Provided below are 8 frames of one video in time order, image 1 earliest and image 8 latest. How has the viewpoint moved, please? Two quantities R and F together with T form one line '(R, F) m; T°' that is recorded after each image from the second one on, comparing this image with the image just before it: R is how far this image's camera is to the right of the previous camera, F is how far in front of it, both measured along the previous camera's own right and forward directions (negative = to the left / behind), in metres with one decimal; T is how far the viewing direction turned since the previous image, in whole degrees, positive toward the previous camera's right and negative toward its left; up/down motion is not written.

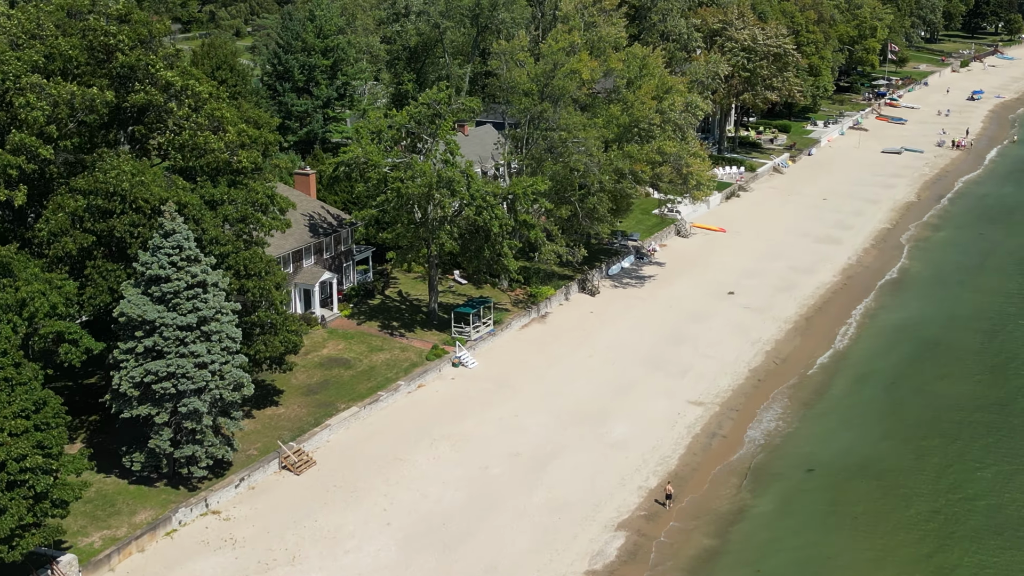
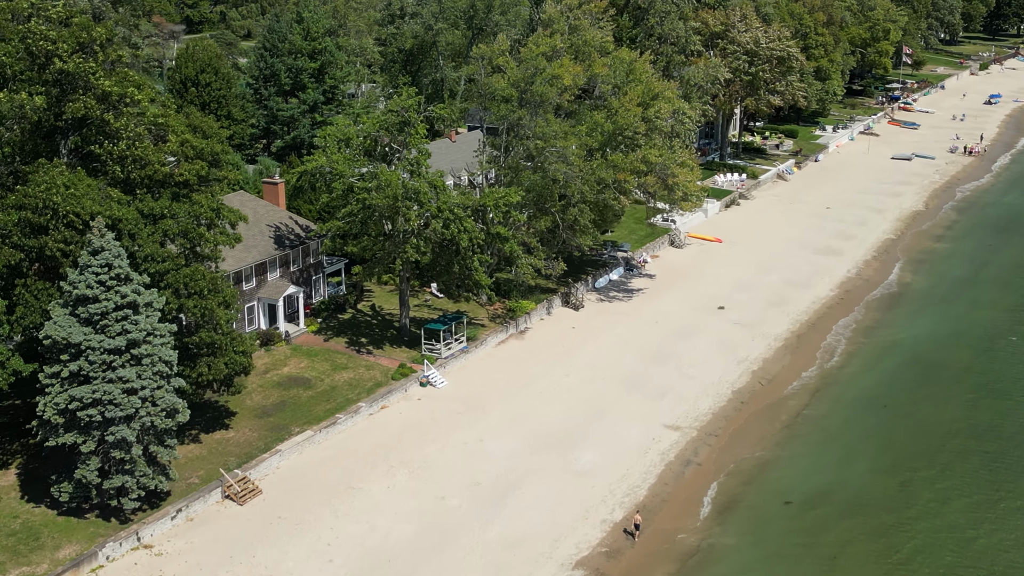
(+1.8, +2.1) m; -1°
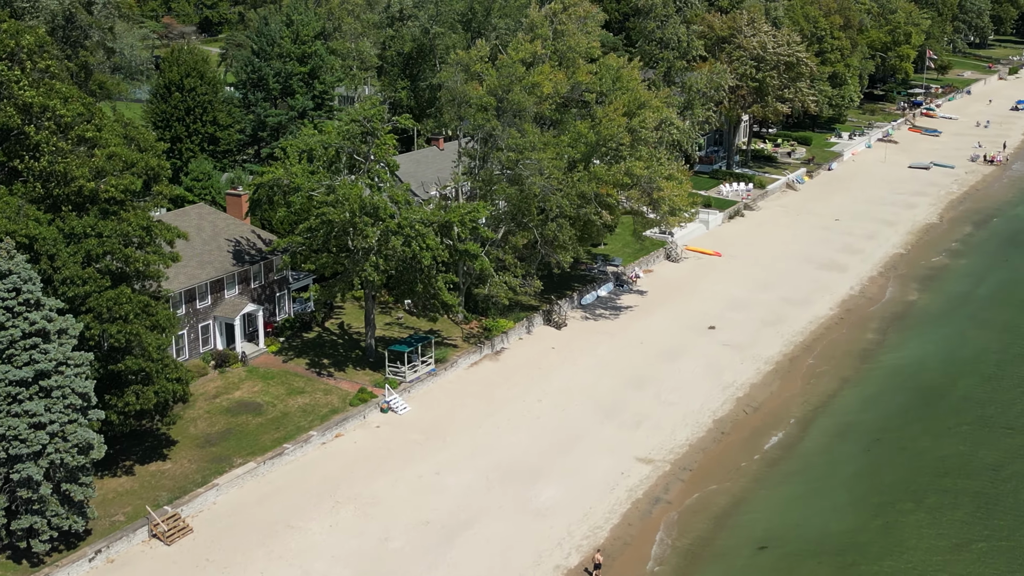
(+2.1, +2.5) m; -1°
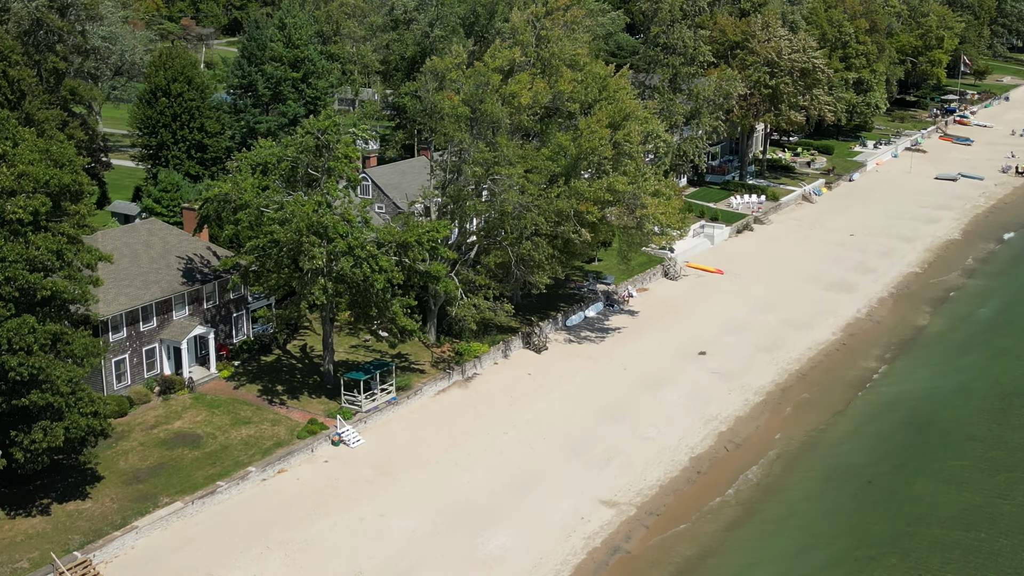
(+2.5, +2.9) m; -2°
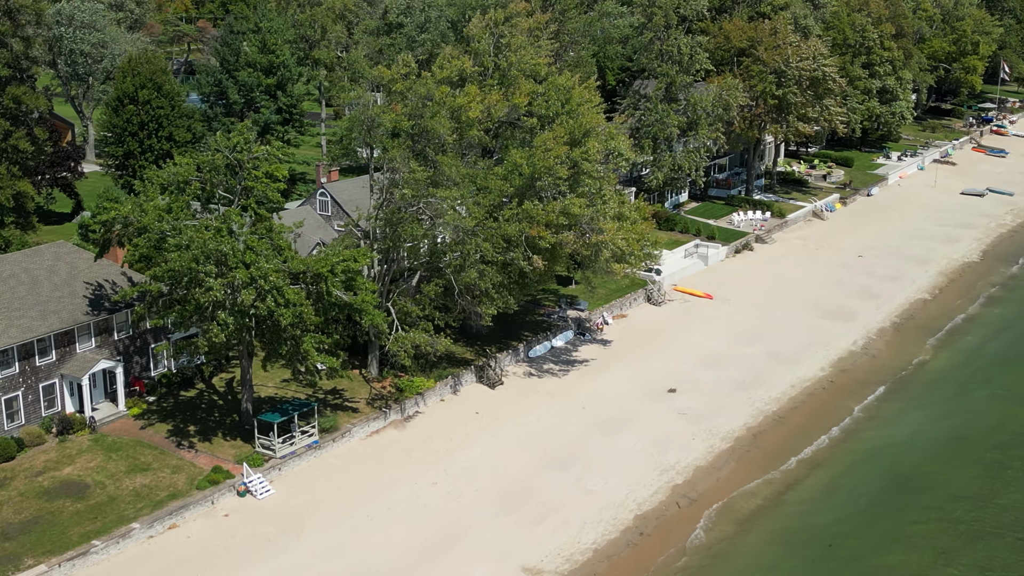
(+3.5, +4.0) m; -2°
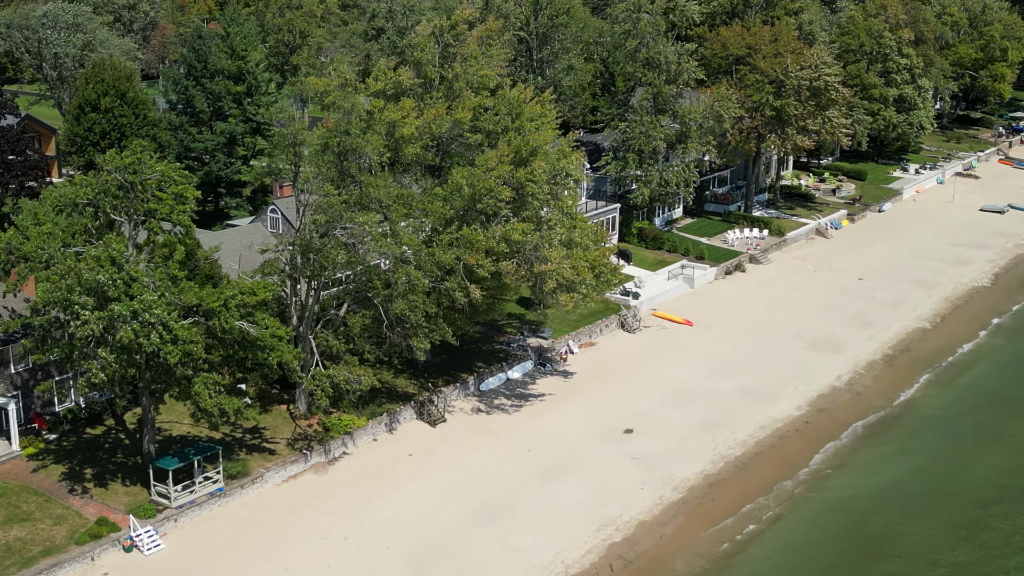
(+3.3, +3.5) m; -2°
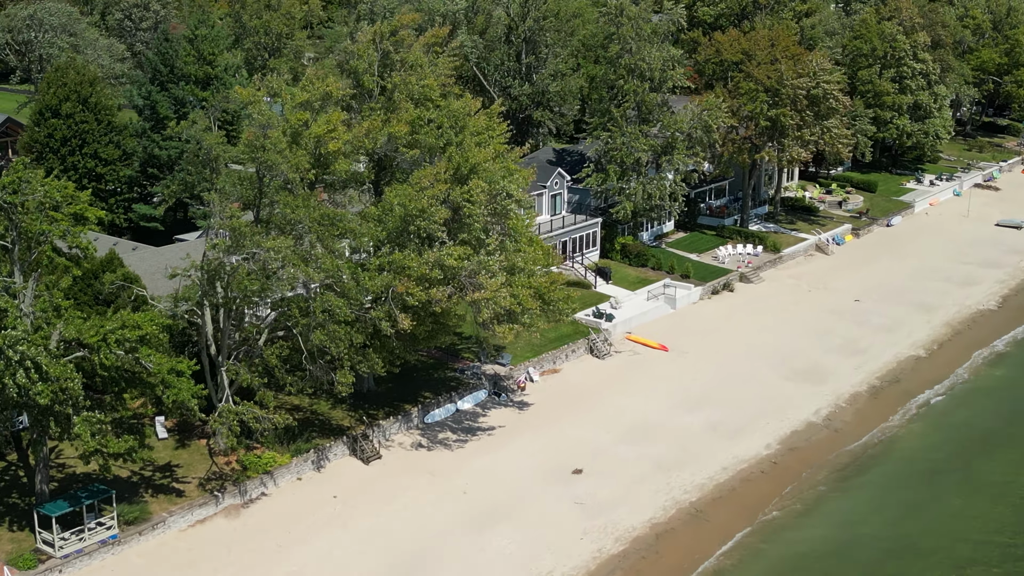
(+3.0, +3.1) m; -2°
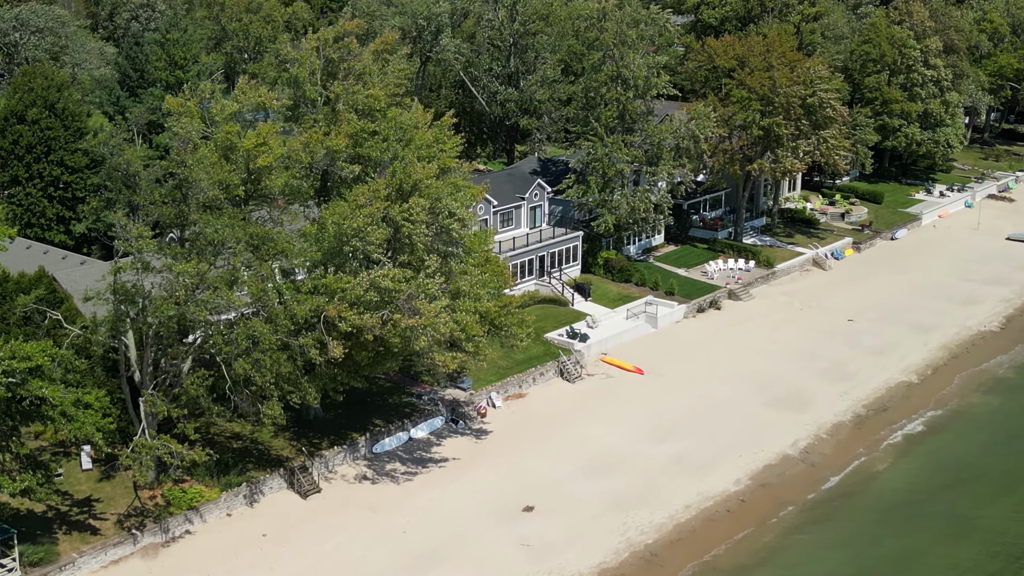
(+2.3, +2.4) m; -1°
